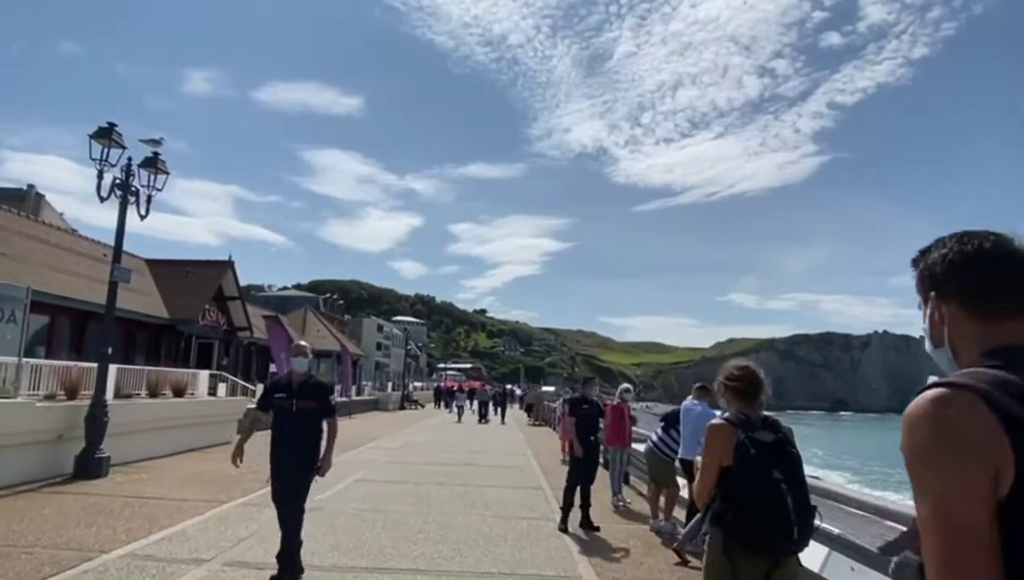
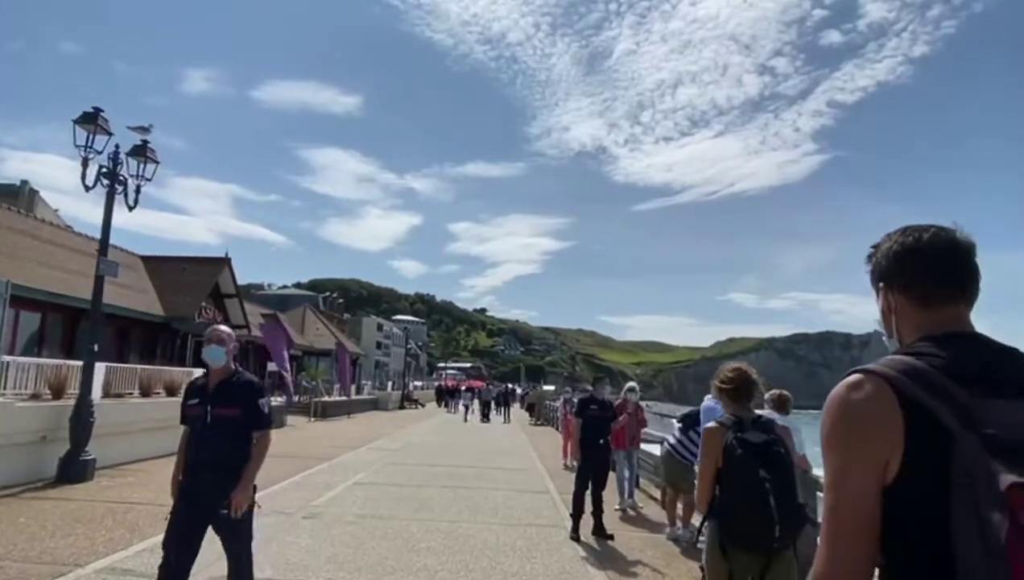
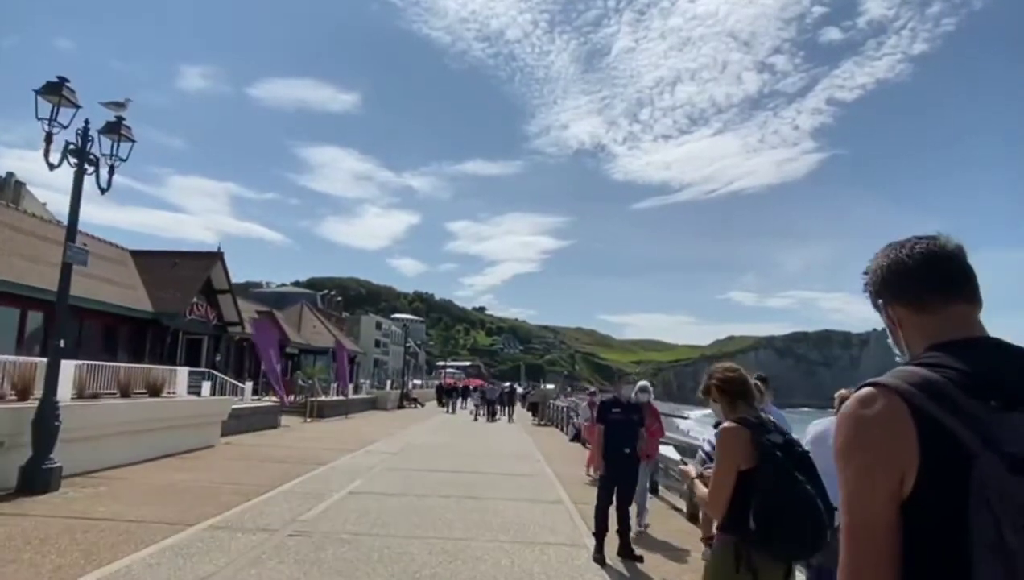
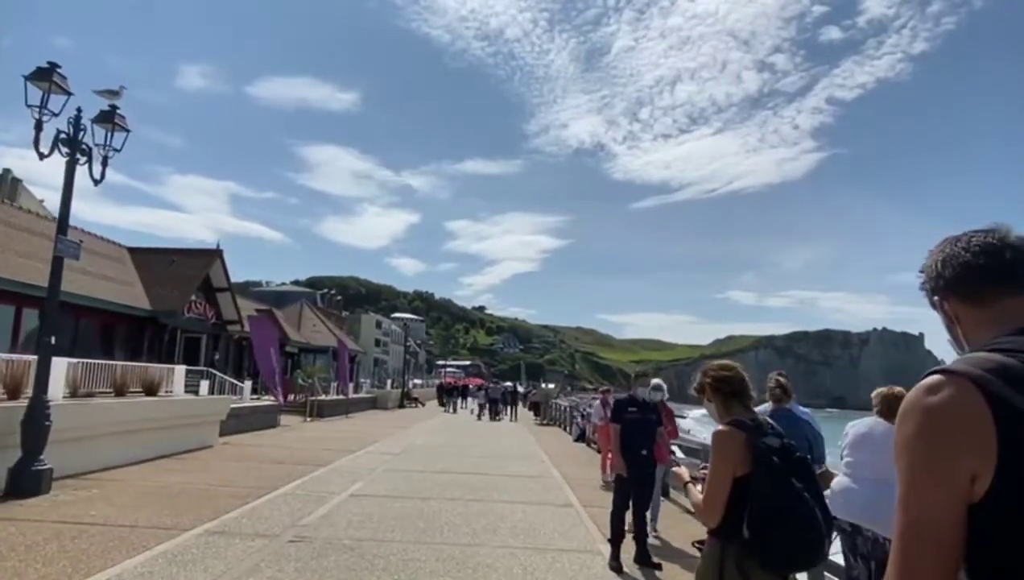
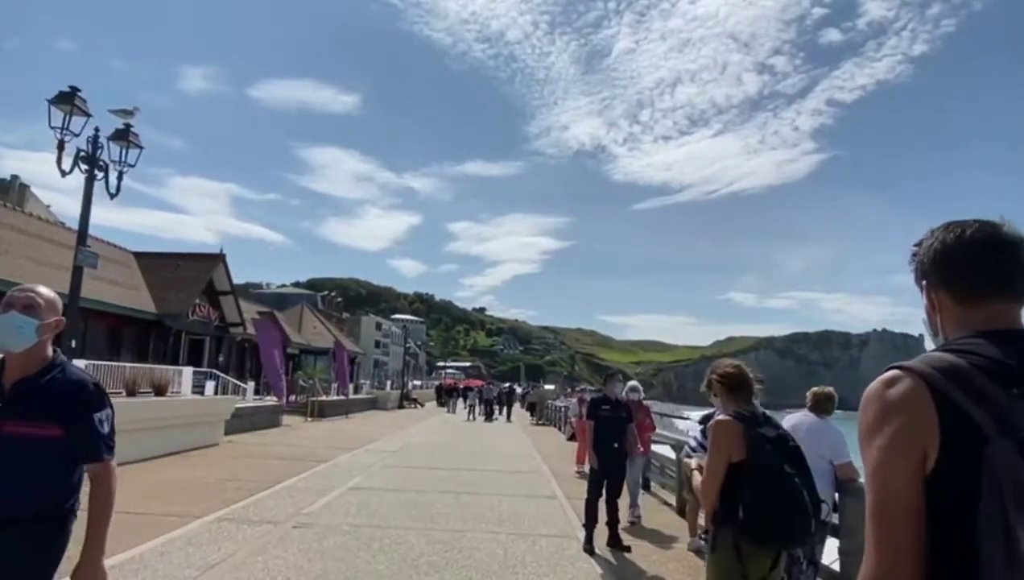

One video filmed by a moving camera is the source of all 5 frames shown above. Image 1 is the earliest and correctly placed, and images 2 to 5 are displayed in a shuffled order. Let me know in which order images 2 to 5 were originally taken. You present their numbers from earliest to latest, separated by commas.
2, 5, 3, 4
